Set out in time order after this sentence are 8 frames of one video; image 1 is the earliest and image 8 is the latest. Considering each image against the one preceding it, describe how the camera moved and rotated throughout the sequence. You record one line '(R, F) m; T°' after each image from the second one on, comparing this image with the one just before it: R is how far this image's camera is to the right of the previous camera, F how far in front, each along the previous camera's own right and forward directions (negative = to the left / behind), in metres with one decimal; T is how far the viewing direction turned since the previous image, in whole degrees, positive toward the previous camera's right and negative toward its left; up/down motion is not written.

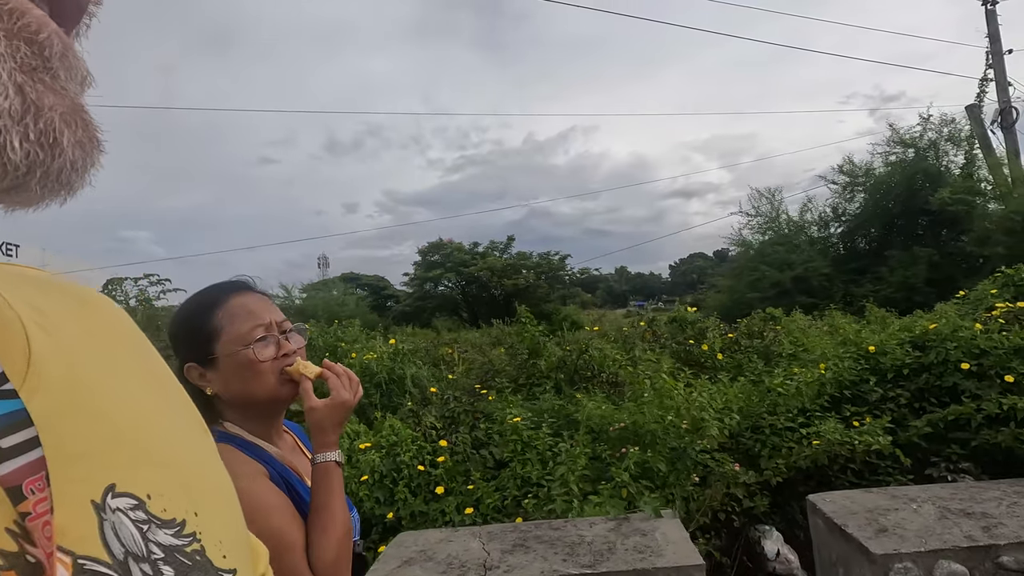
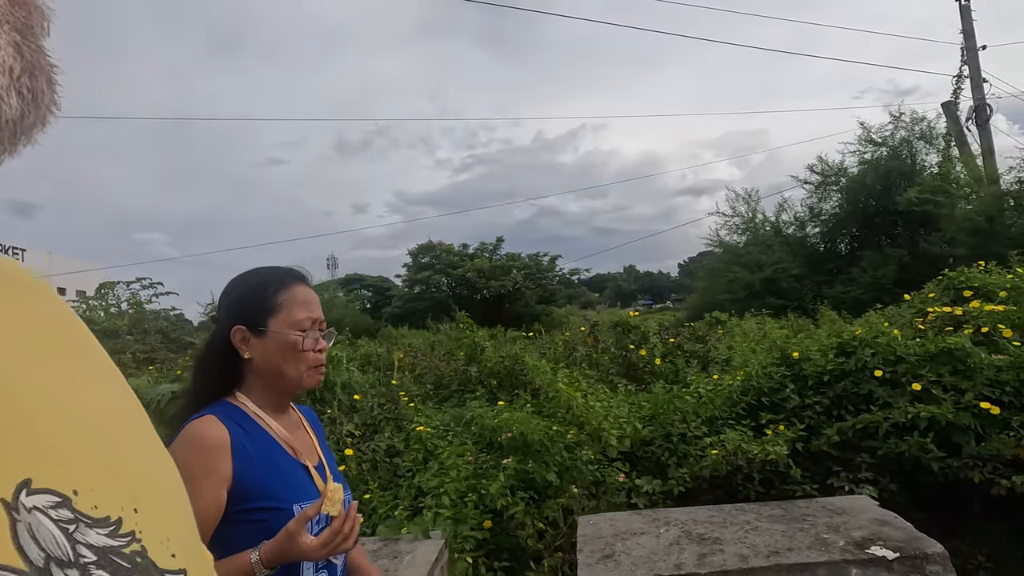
(+0.7, 0.0) m; -1°
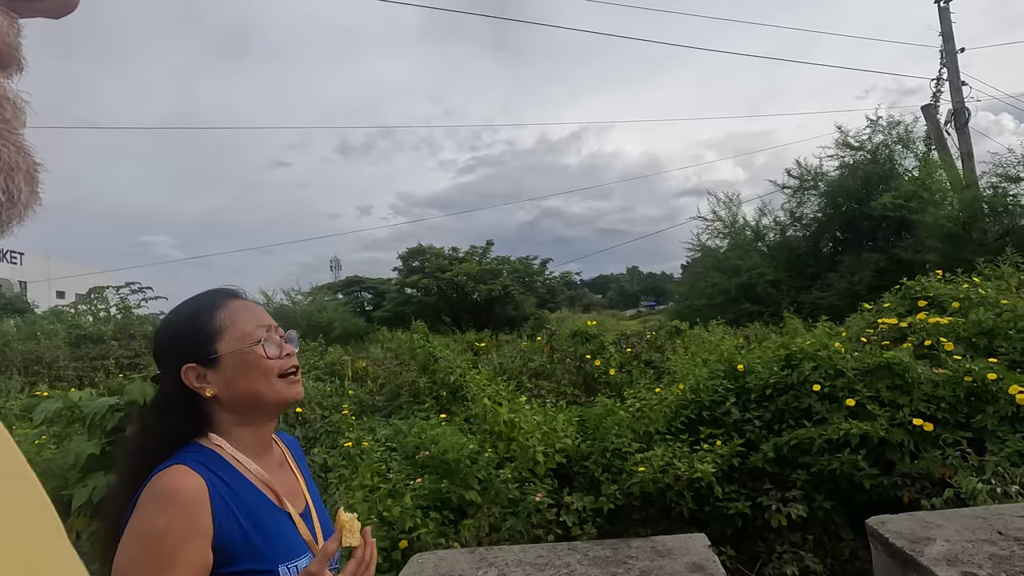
(+0.5, 0.0) m; 0°
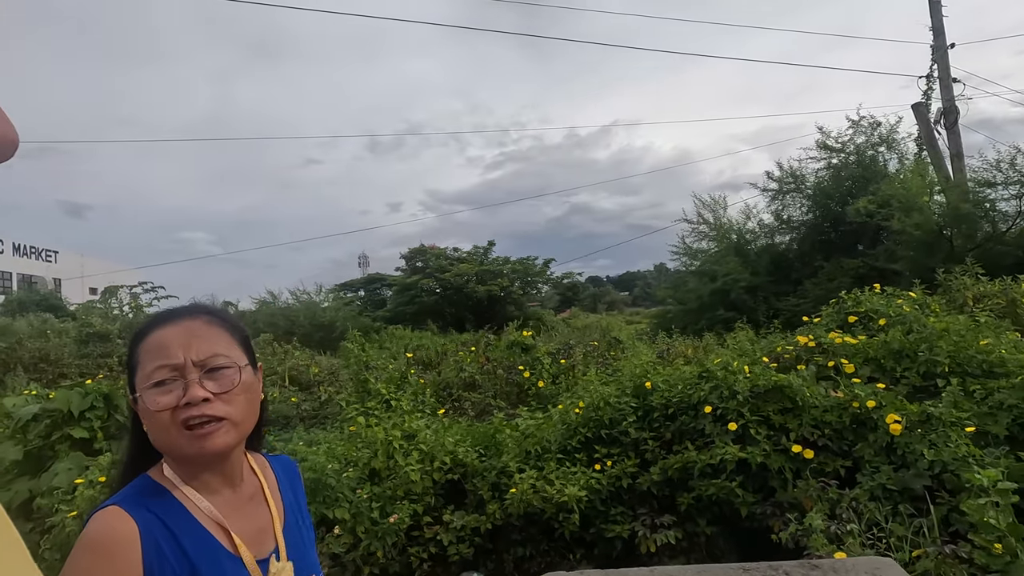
(+0.9, 0.0) m; -3°
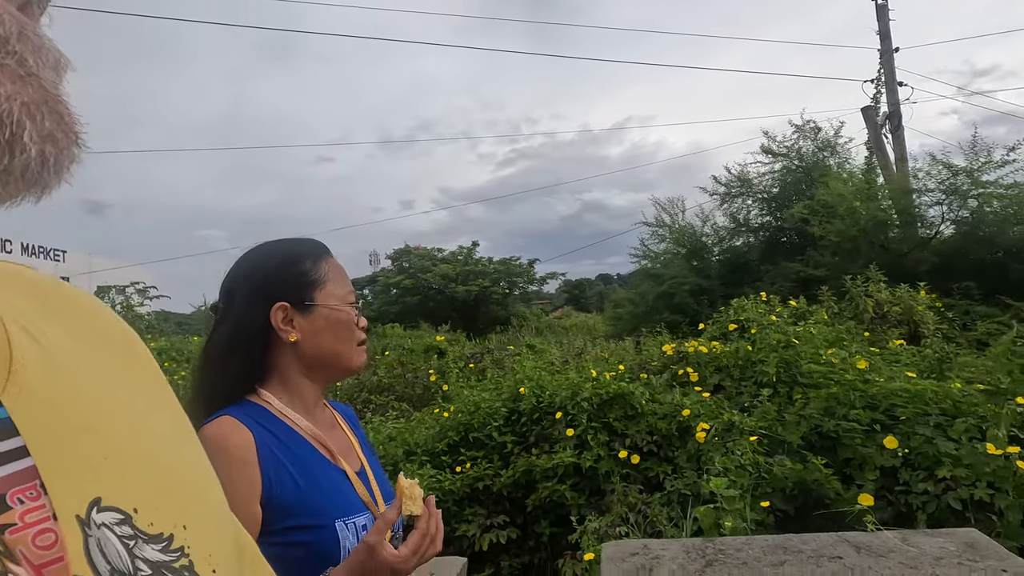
(+1.0, -0.2) m; -1°
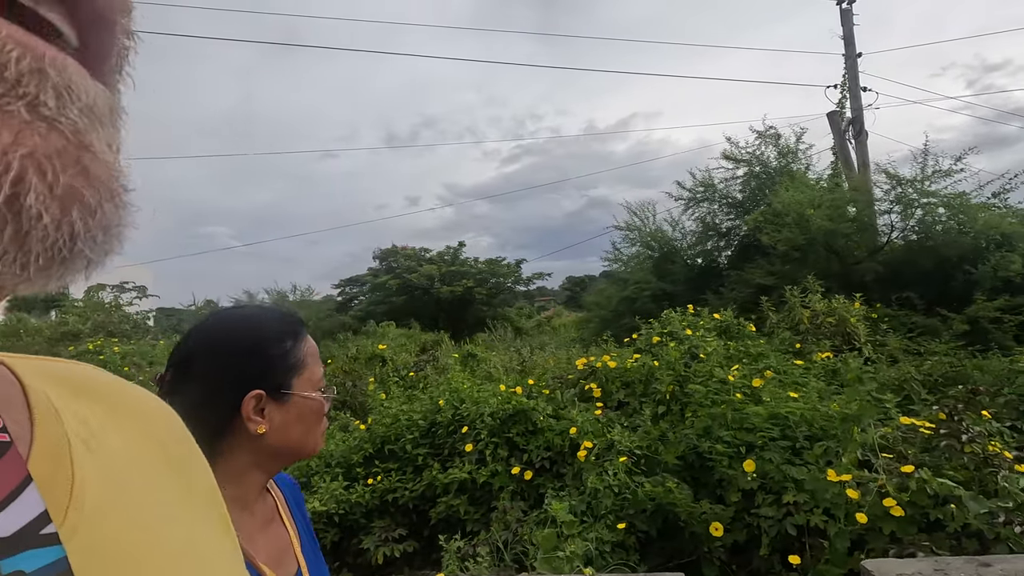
(+0.6, 0.0) m; -1°
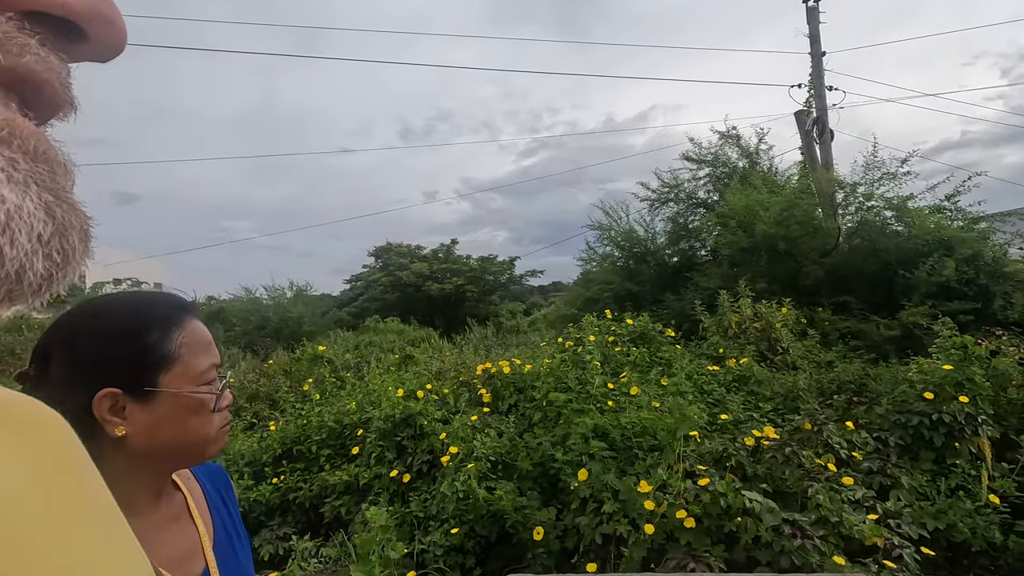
(+0.8, -0.1) m; -2°
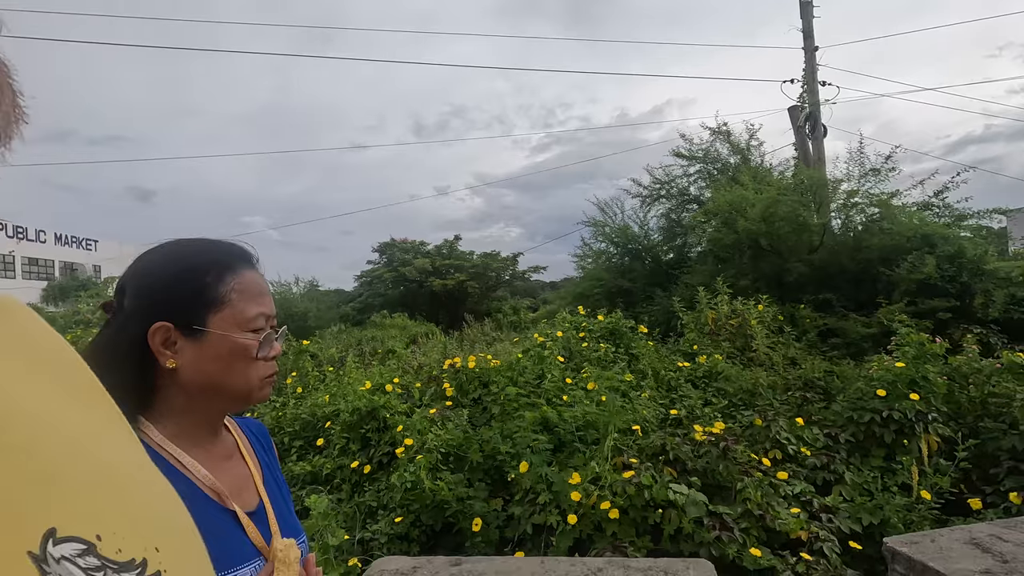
(+0.3, -0.1) m; -1°
